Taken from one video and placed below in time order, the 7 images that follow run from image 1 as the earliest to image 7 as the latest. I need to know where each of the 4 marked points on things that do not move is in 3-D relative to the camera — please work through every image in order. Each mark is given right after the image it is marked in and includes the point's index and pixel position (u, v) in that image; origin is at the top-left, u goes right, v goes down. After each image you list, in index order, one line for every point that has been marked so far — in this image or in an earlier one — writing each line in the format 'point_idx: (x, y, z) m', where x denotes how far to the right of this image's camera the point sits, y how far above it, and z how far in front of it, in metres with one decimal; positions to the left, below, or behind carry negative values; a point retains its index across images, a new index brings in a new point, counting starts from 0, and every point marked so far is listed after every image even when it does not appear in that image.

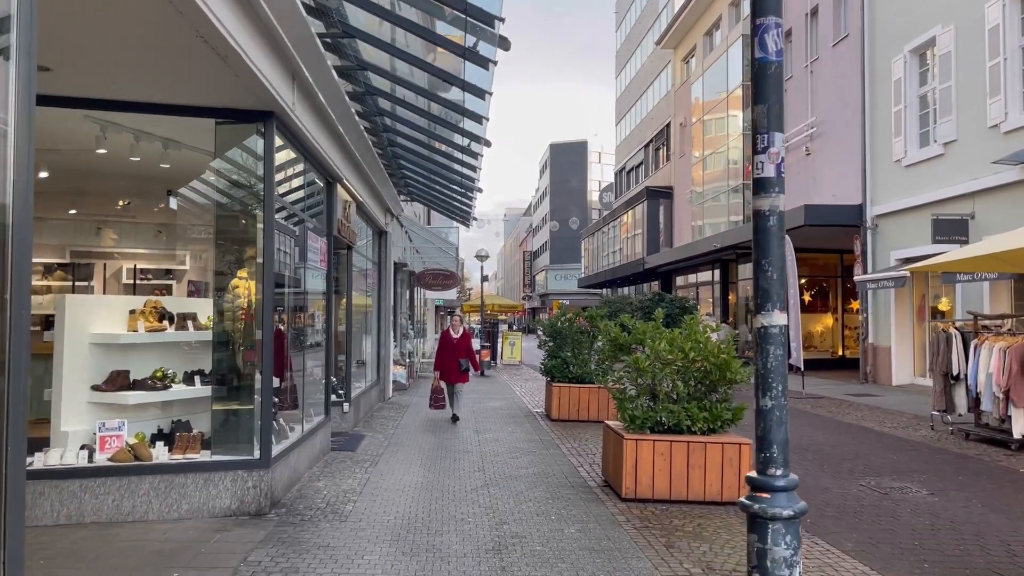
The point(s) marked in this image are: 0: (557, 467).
0: (+0.4, -1.8, +8.3) m
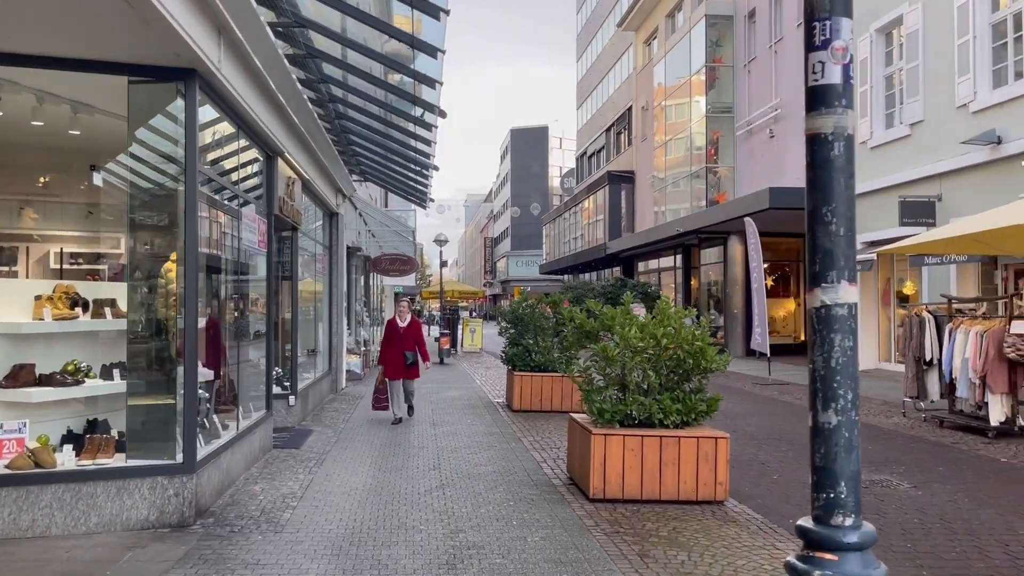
0: (0.0, -1.6, +7.7) m
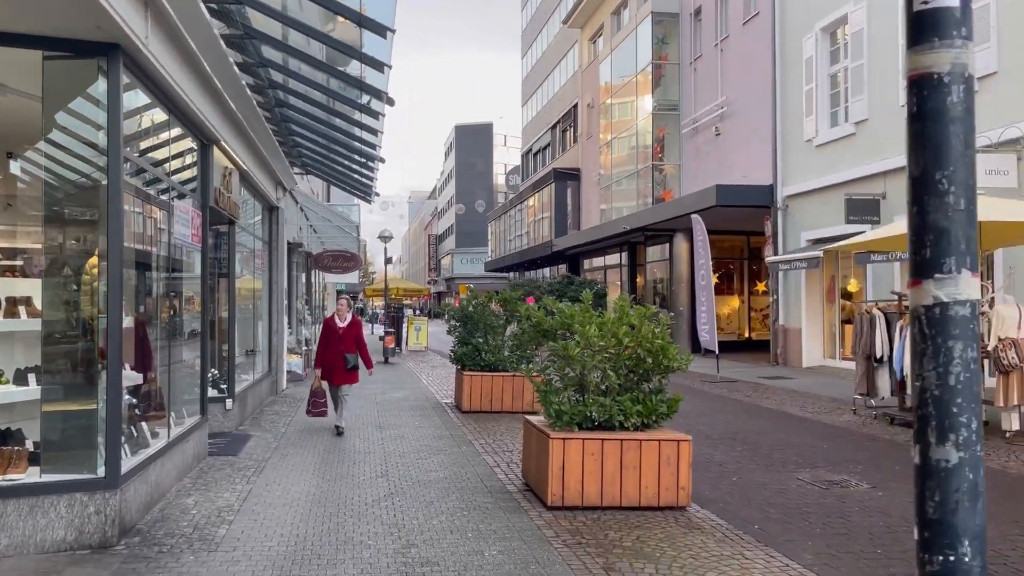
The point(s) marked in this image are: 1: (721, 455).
0: (-0.4, -1.6, +7.3) m
1: (+2.1, -1.7, +8.4) m
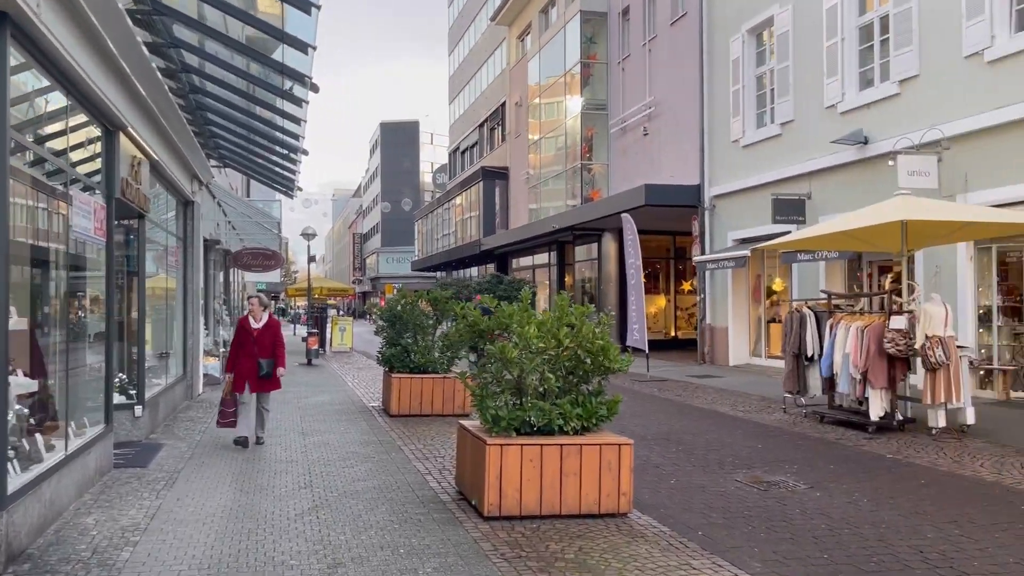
0: (-0.9, -1.6, +7.0) m
1: (+1.4, -1.7, +8.2) m
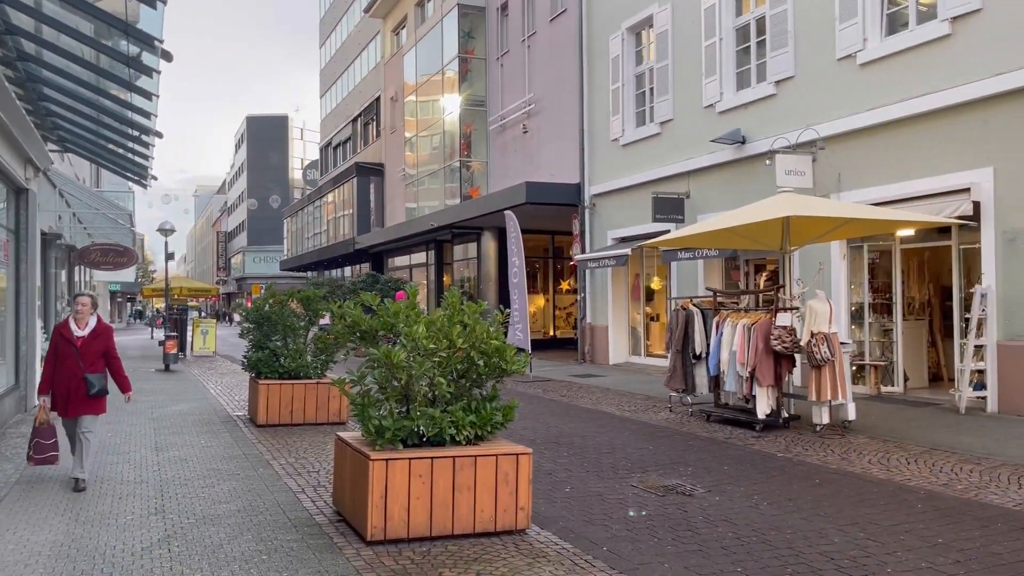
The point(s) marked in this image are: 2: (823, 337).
0: (-1.8, -1.5, +6.2) m
1: (+0.3, -1.6, +7.8) m
2: (+3.2, -0.5, +8.7) m
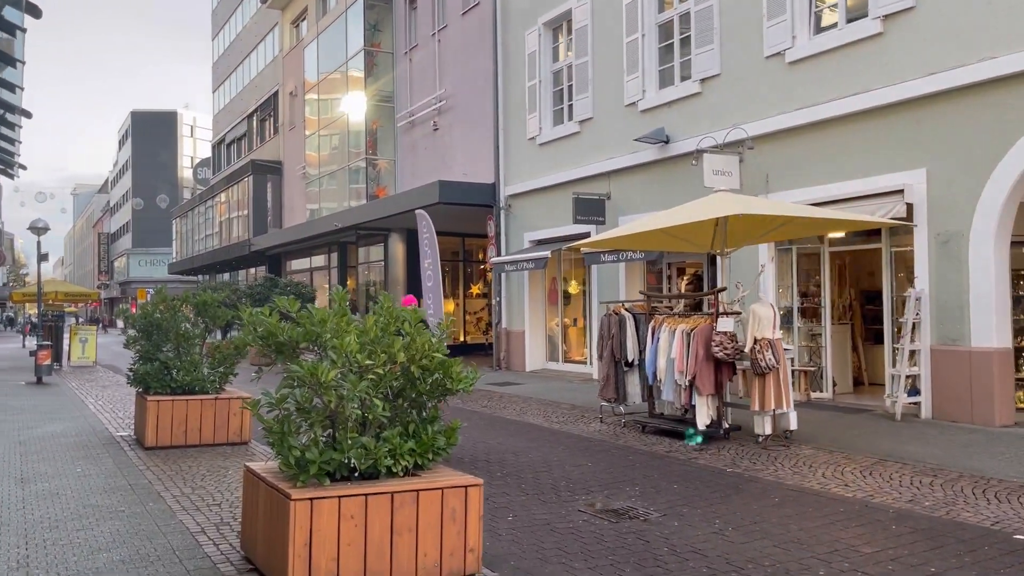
0: (-2.2, -1.6, +5.2) m
1: (-0.2, -1.7, +7.0) m
2: (+2.5, -0.5, +8.3) m
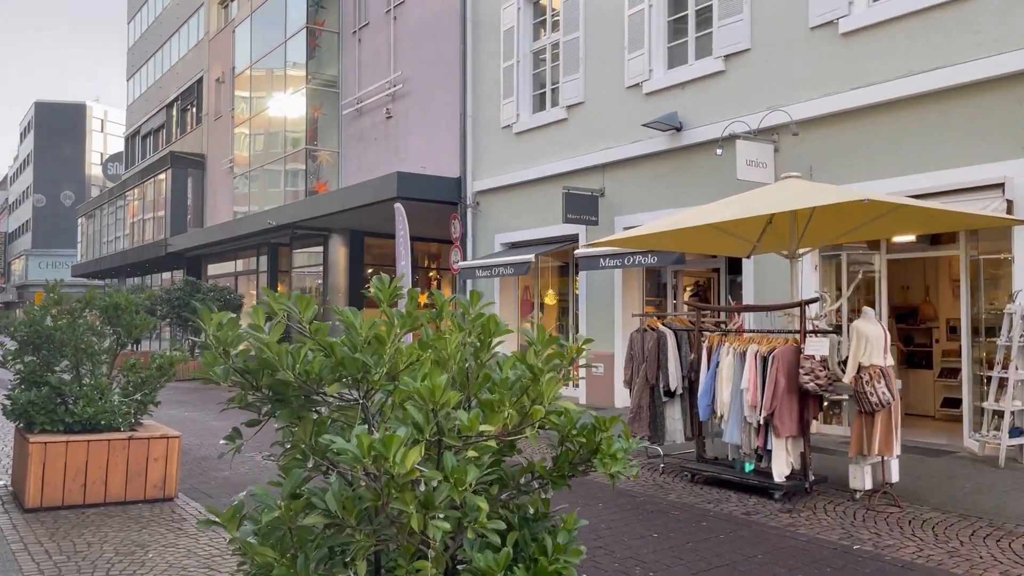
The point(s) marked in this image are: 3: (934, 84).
0: (-1.6, -1.5, +2.8) m
1: (+0.1, -1.7, +4.9) m
2: (+2.8, -0.6, +6.3) m
3: (+4.3, +2.1, +8.6) m
